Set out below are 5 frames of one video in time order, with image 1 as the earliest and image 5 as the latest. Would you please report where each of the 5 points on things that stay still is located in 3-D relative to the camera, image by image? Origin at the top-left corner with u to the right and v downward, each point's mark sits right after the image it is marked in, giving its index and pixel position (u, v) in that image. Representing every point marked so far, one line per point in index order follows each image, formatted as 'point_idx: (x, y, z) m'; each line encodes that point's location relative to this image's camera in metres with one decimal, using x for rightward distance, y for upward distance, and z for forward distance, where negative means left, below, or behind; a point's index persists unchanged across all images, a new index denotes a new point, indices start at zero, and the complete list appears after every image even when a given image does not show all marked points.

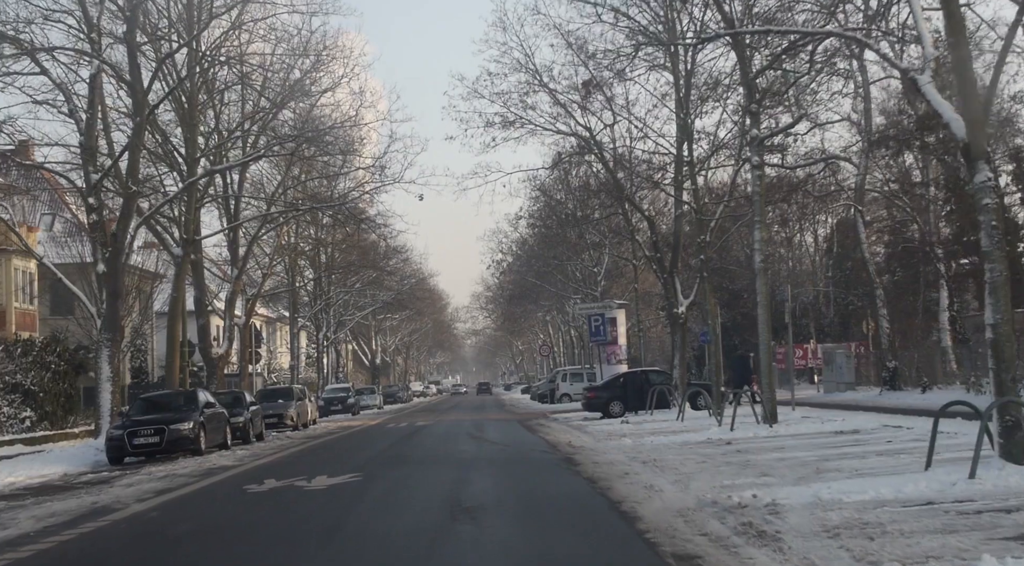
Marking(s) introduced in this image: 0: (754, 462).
0: (+3.2, -2.4, +15.8) m
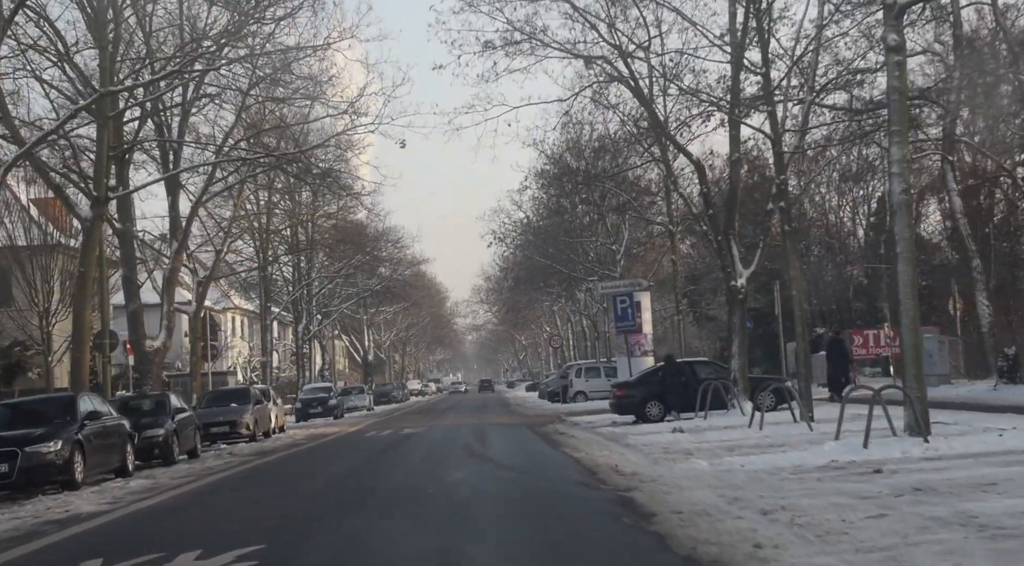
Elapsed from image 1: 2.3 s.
0: (+3.4, -1.7, +8.6) m
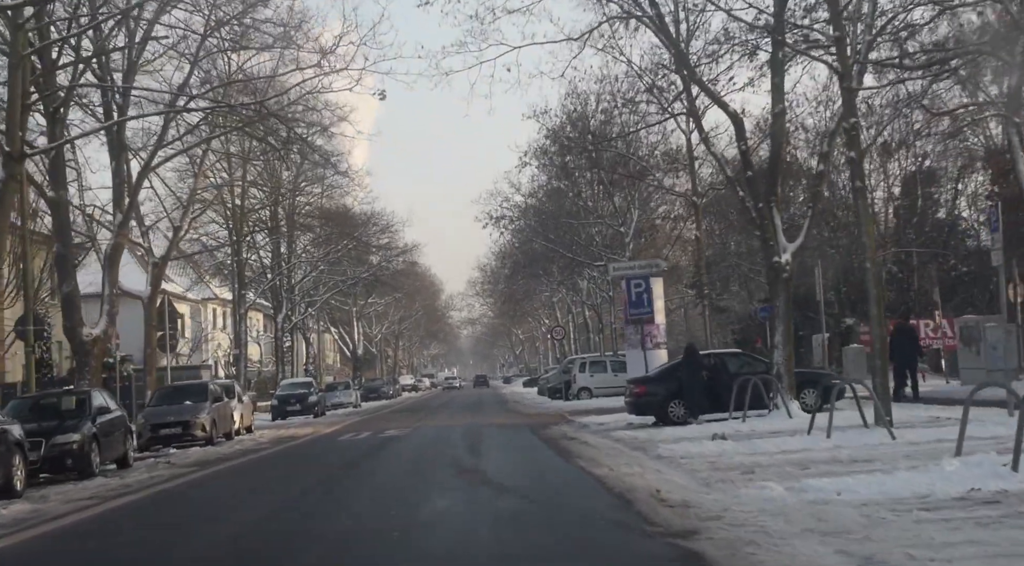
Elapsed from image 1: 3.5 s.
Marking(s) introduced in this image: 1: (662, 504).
0: (+3.5, -1.3, +4.5) m
1: (+1.3, -1.9, +10.3) m
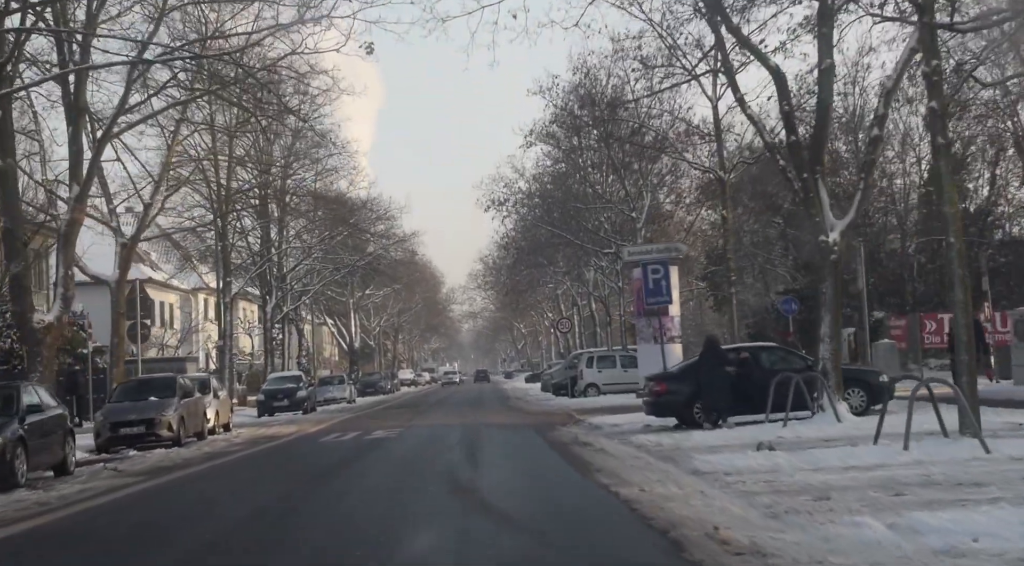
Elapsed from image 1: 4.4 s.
0: (+3.5, -1.1, +1.8) m
1: (+1.3, -1.7, +7.5) m
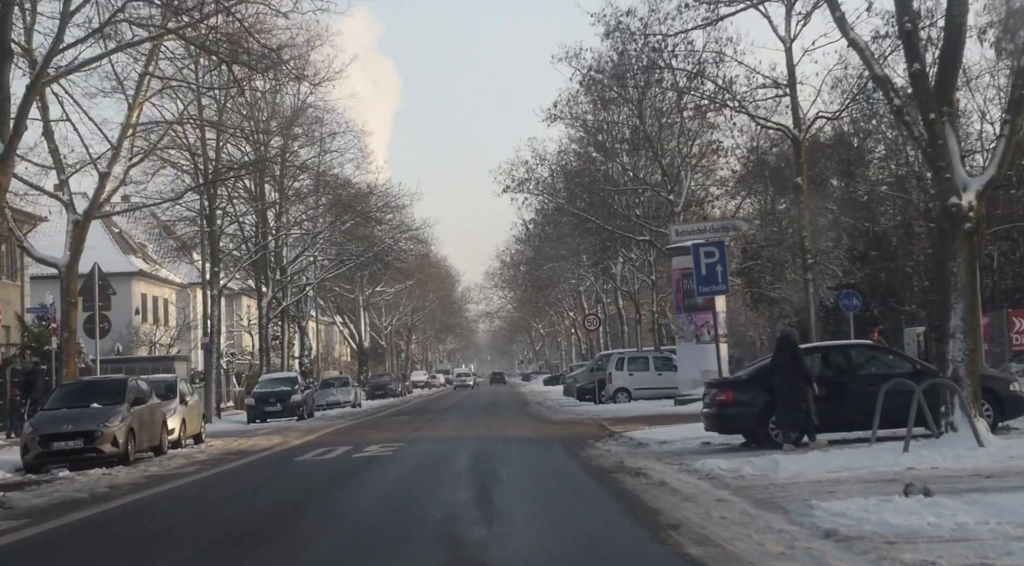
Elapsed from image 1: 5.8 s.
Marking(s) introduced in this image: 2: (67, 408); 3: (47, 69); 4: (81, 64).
0: (+3.6, -0.9, -2.6) m
1: (+1.5, -1.4, +3.2) m
2: (-7.2, -2.0, +19.3) m
3: (-7.1, +3.2, +18.1) m
4: (-7.2, +3.7, +19.9) m
